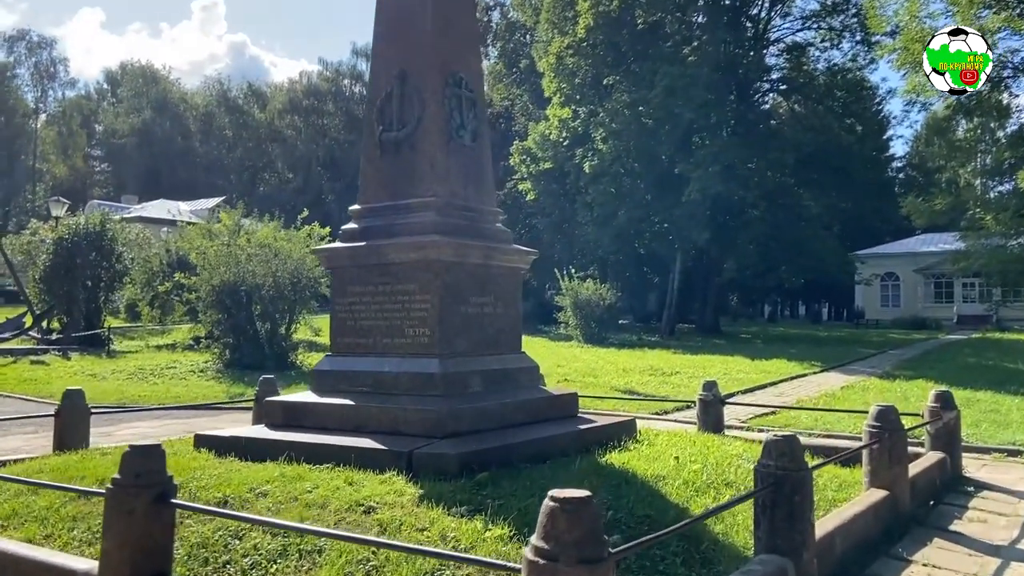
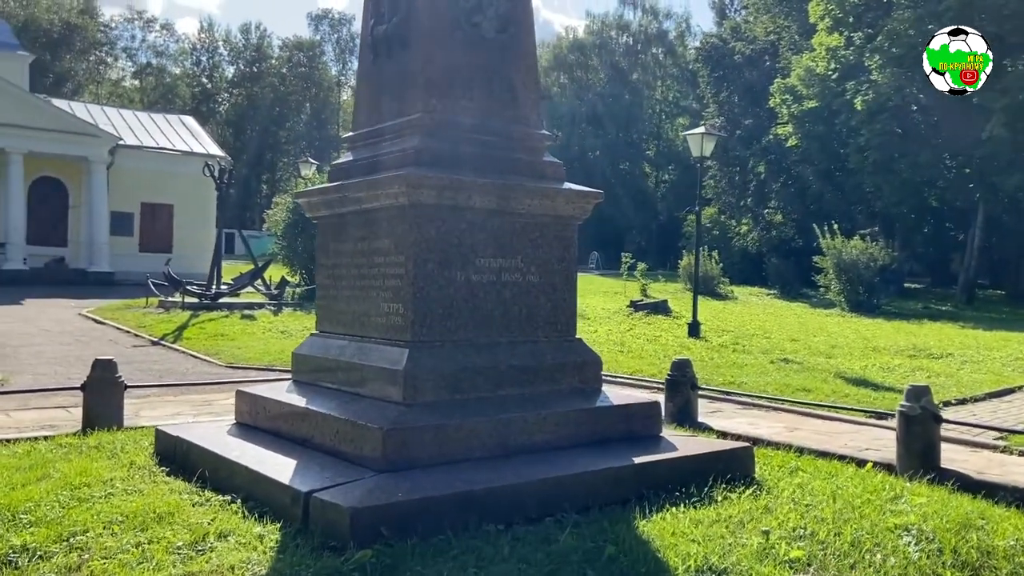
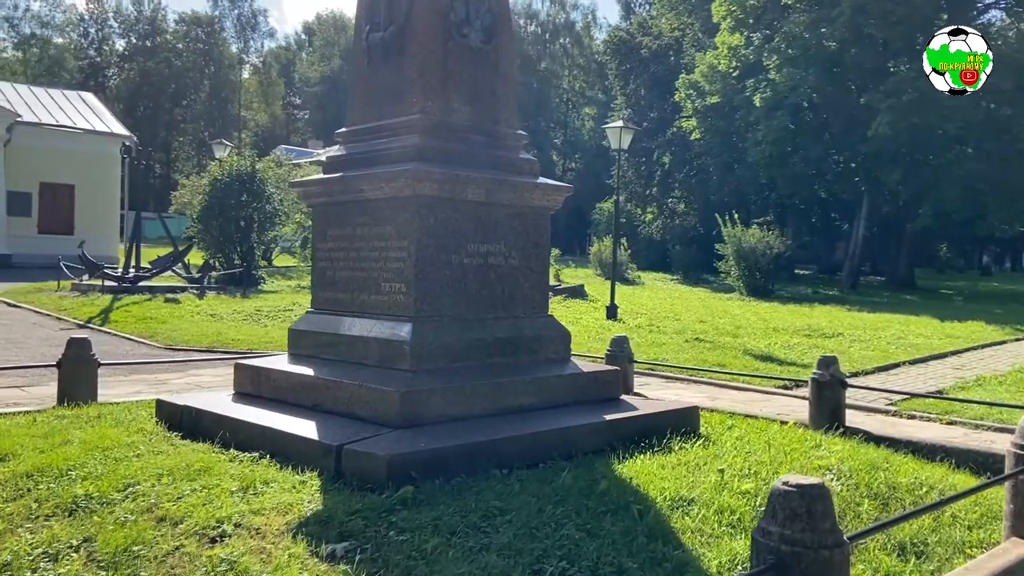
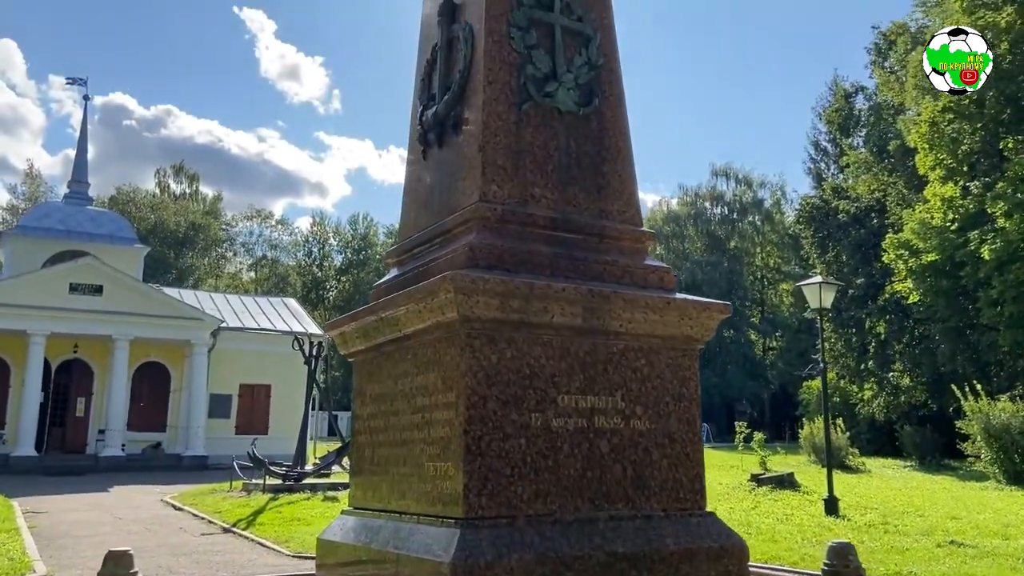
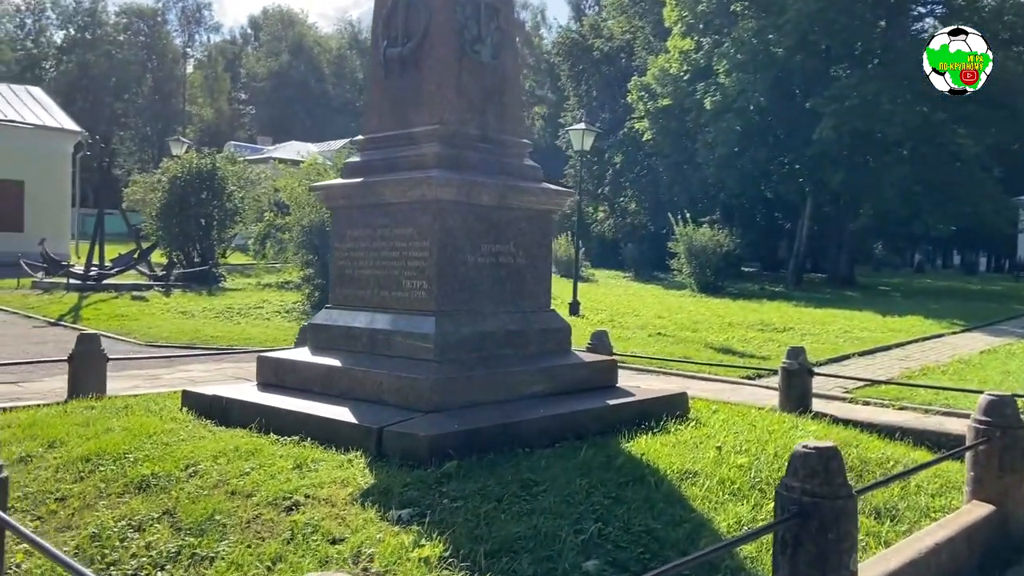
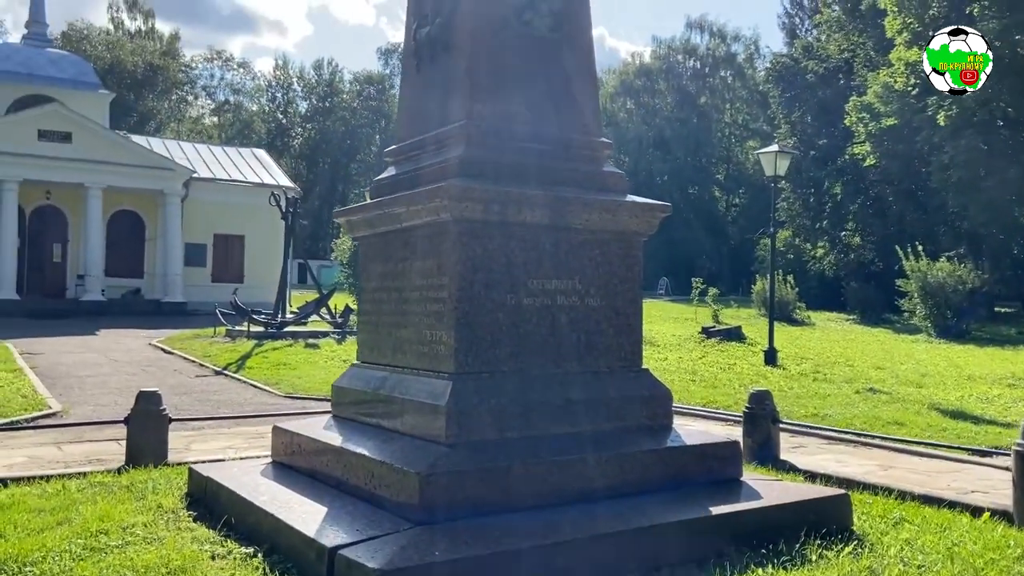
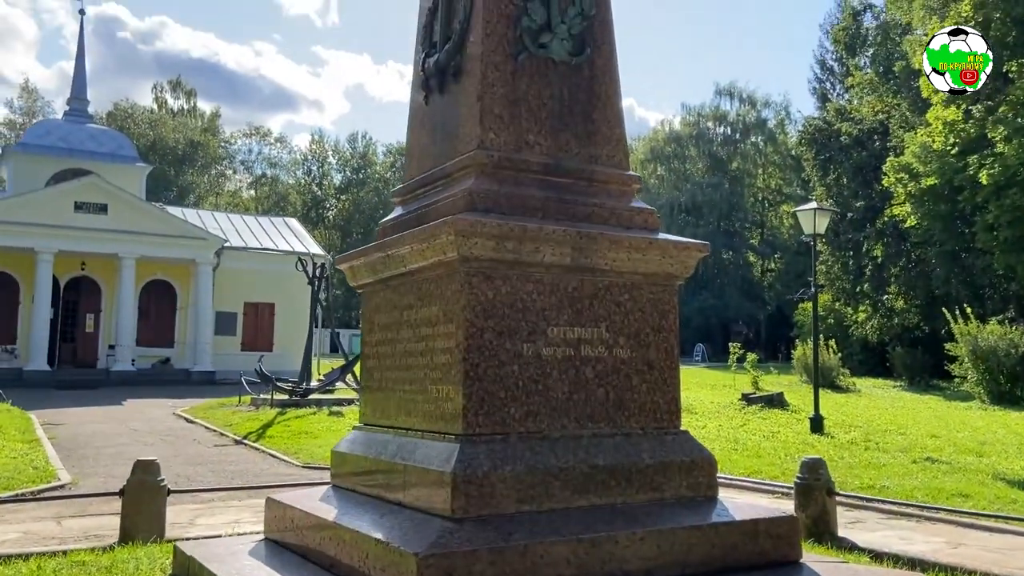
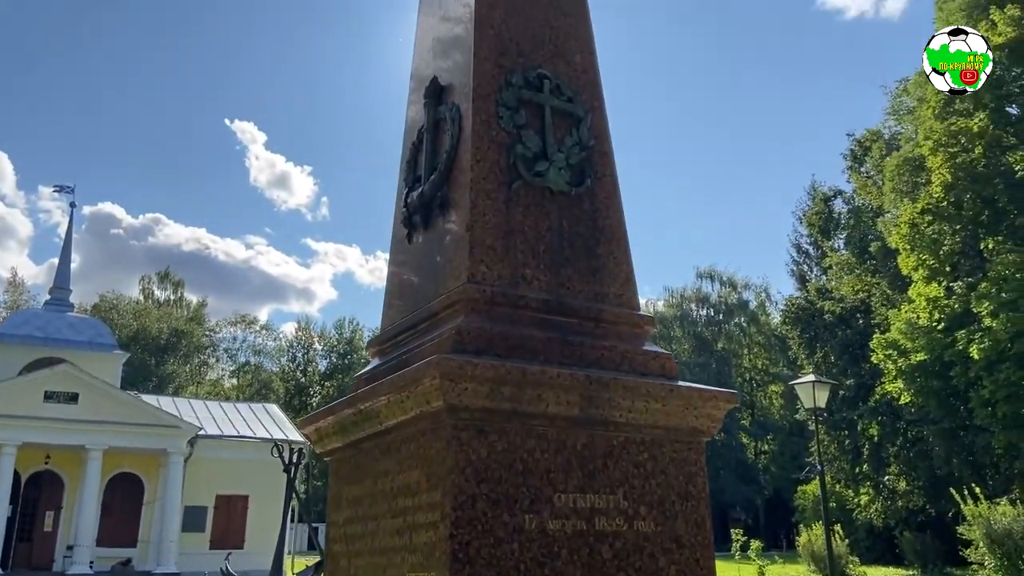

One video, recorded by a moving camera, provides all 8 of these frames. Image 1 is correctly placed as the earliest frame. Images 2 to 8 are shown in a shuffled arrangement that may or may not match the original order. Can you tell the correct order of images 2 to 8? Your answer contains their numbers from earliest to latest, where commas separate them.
5, 3, 2, 6, 7, 4, 8
